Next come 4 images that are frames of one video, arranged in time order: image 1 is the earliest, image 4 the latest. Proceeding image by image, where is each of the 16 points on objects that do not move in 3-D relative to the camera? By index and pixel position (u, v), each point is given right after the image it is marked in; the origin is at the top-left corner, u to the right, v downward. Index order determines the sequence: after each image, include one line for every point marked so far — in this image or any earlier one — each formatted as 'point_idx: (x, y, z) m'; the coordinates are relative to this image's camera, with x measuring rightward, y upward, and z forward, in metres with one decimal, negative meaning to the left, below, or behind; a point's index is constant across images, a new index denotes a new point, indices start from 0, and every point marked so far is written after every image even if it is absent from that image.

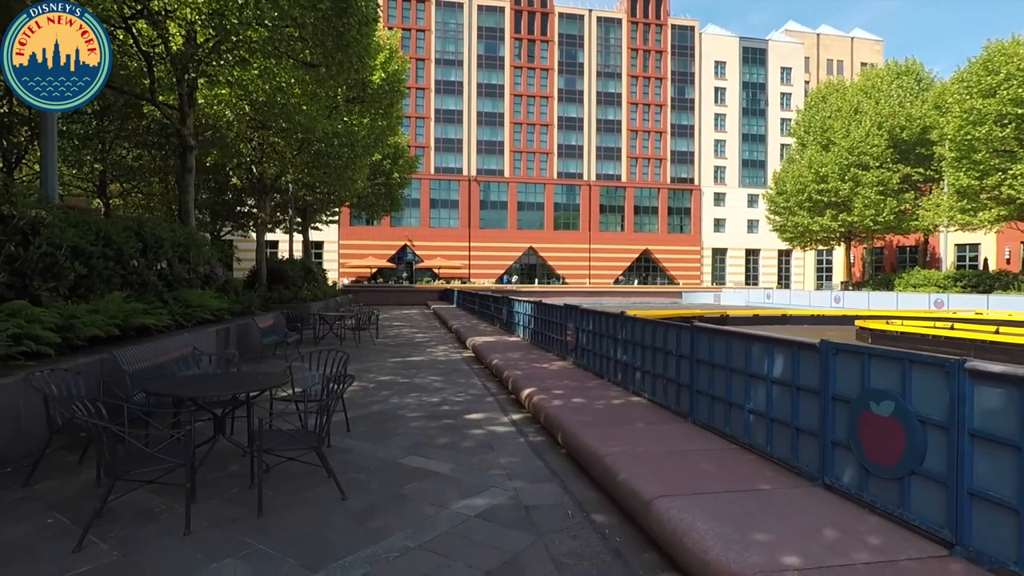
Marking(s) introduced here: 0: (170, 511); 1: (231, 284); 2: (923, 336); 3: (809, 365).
0: (-2.3, -1.5, +4.0) m
1: (-6.7, +0.1, +14.5) m
2: (+10.1, -1.2, +14.4) m
3: (+2.0, -0.5, +4.0) m
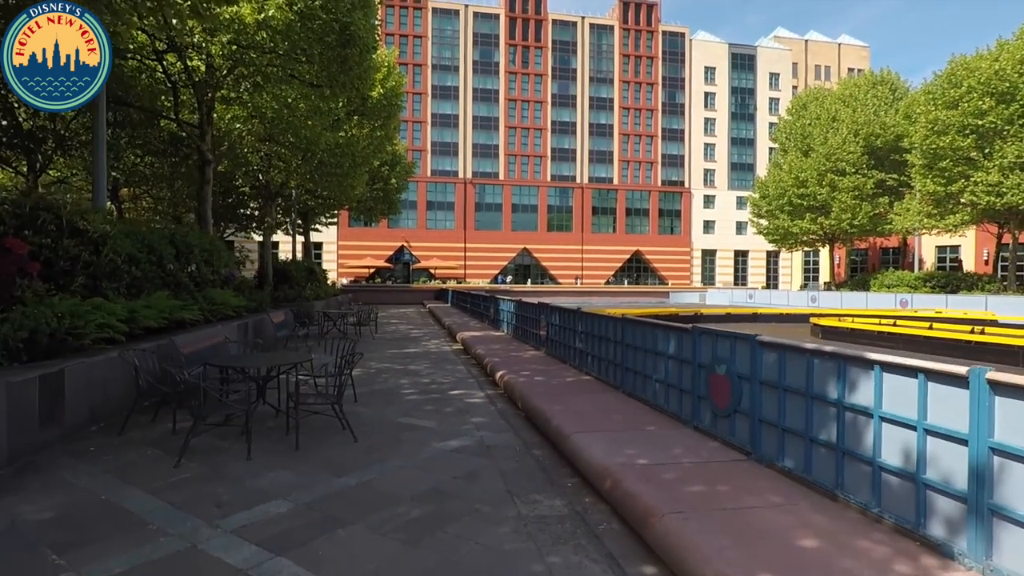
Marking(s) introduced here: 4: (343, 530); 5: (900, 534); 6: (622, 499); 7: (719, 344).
0: (-2.6, -1.5, +5.7) m
1: (-7.1, +0.1, +16.1) m
2: (+9.7, -1.2, +16.1) m
3: (+1.6, -0.5, +5.7) m
4: (-1.1, -1.5, +3.8) m
5: (+2.1, -1.3, +3.2) m
6: (+0.7, -1.4, +4.0) m
7: (+1.7, -0.5, +5.1) m
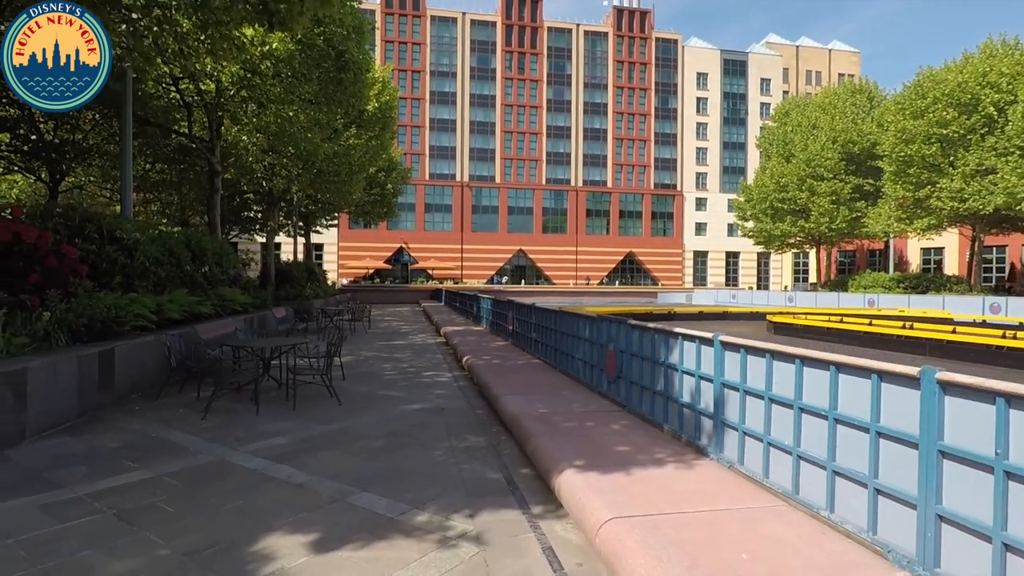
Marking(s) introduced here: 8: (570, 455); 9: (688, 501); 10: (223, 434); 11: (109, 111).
0: (-3.3, -1.5, +7.4) m
1: (-7.7, +0.1, +17.8) m
2: (+9.1, -1.2, +17.7) m
3: (+1.0, -0.5, +7.3) m
4: (-1.7, -1.5, +5.5) m
5: (+1.4, -1.3, +4.9) m
6: (+0.1, -1.4, +5.7) m
7: (+1.1, -0.4, +6.8) m
8: (+0.4, -1.3, +4.7) m
9: (+1.0, -1.3, +3.6) m
10: (-2.9, -1.5, +6.1) m
11: (-11.1, +4.9, +16.6) m
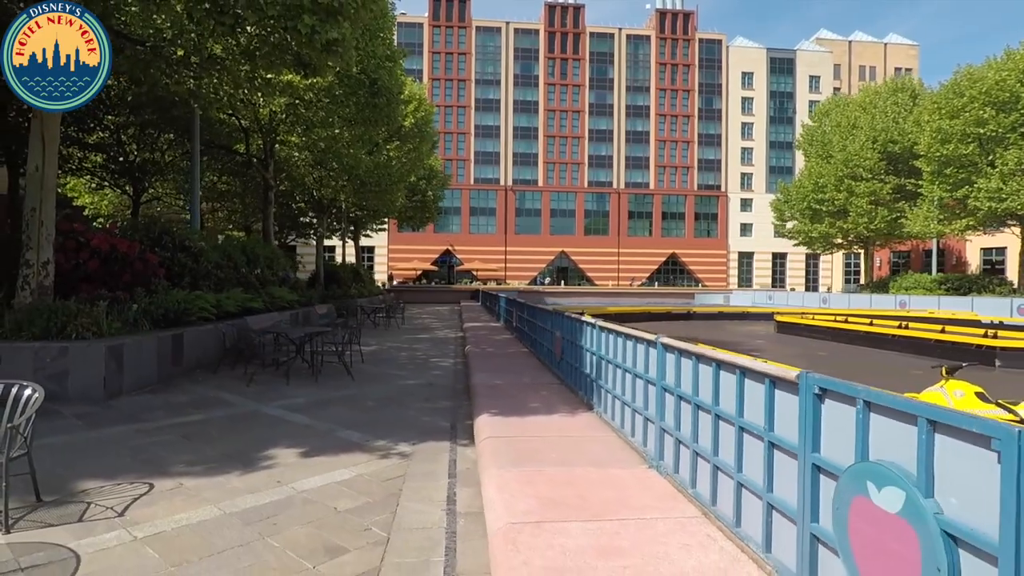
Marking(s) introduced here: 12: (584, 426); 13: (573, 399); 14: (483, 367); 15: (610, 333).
0: (-3.6, -1.4, +9.4) m
1: (-7.1, +0.1, +20.2) m
2: (+9.6, -1.2, +18.7) m
3: (+0.6, -0.5, +9.0) m
4: (-2.3, -1.5, +7.4) m
5: (+0.8, -1.3, +6.6) m
6: (-0.5, -1.3, +7.4) m
7: (+0.7, -0.4, +8.5) m
8: (-0.2, -1.3, +6.4) m
9: (+0.3, -1.3, +5.3) m
10: (-3.4, -1.5, +8.1) m
11: (-10.6, +4.9, +19.4) m
12: (+0.7, -1.3, +5.6) m
13: (+0.7, -1.3, +6.9) m
14: (-0.4, -1.3, +9.6) m
15: (+0.9, -0.4, +5.8) m
